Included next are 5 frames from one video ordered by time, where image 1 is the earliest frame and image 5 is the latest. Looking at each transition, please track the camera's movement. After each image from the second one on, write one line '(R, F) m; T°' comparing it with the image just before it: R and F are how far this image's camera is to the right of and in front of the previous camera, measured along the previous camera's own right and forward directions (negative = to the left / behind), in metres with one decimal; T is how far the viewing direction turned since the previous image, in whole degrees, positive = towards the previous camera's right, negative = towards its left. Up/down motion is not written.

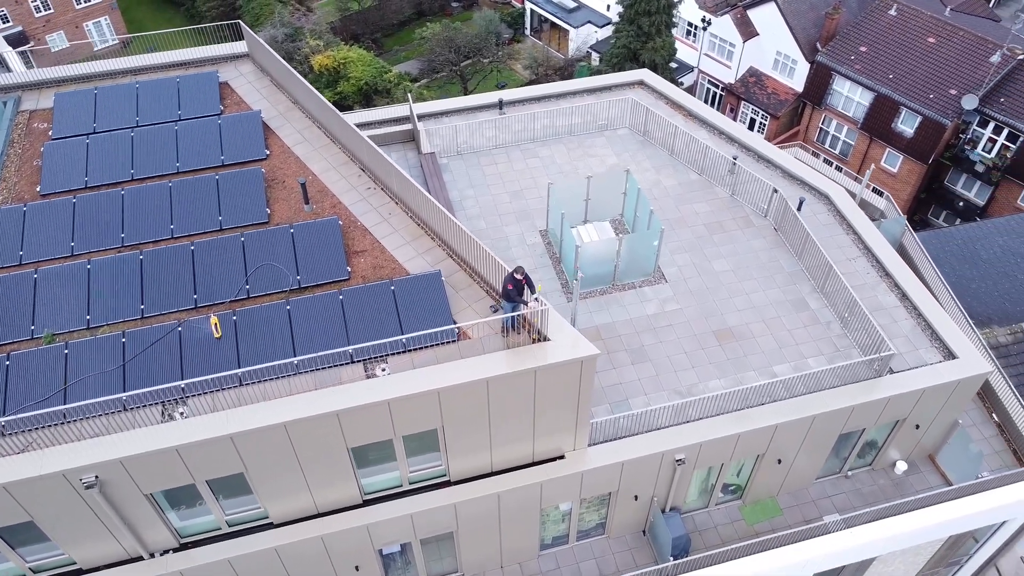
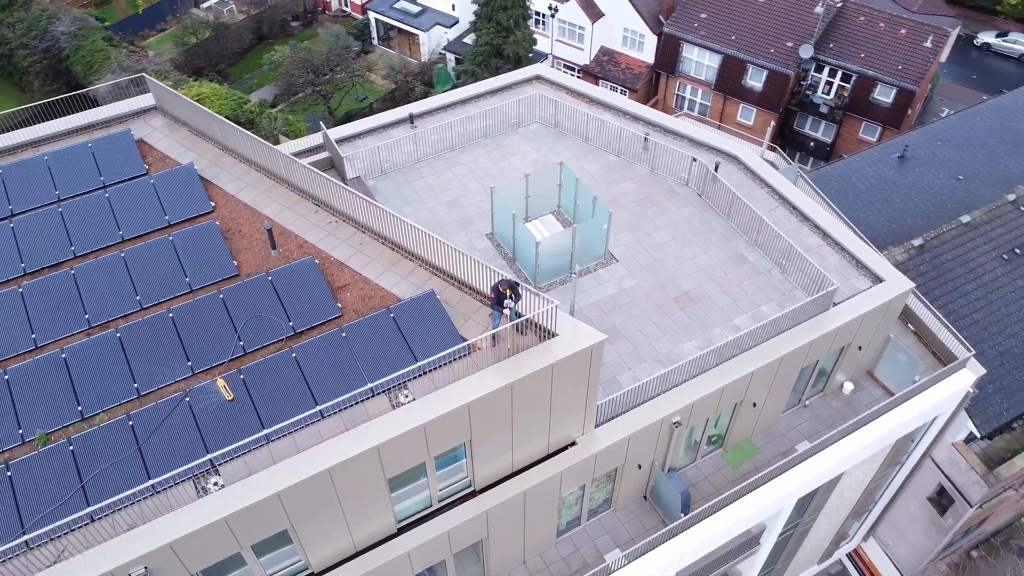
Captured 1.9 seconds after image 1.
(-2.2, -0.2) m; +10°
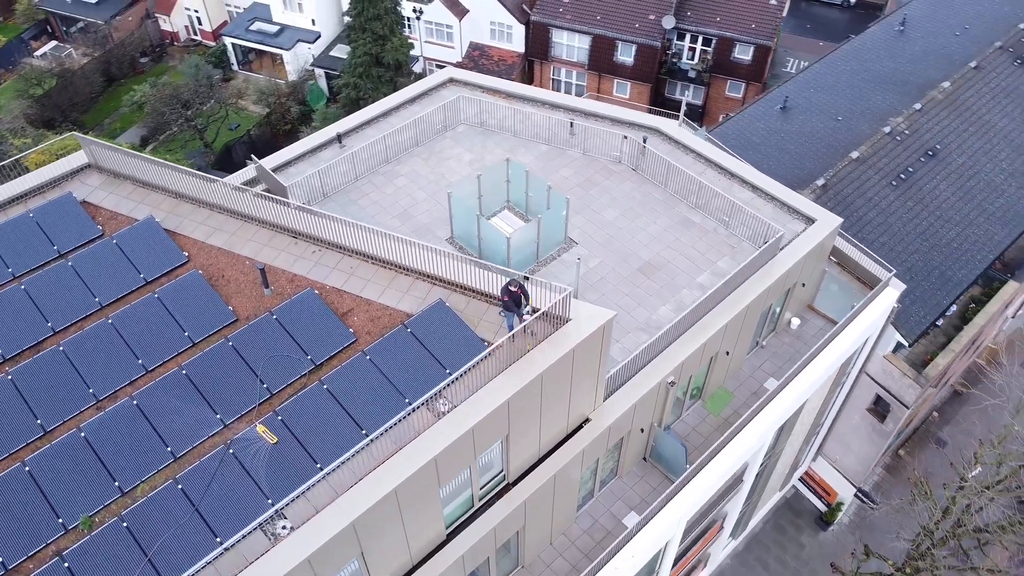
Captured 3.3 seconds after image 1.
(-2.3, -0.3) m; +9°
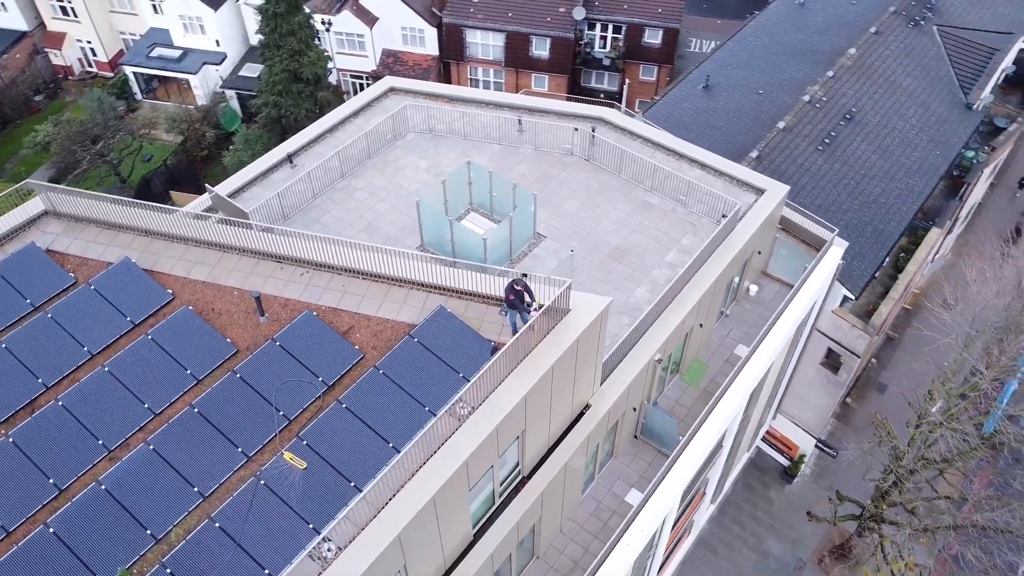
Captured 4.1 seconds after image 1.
(-1.4, -0.2) m; +6°
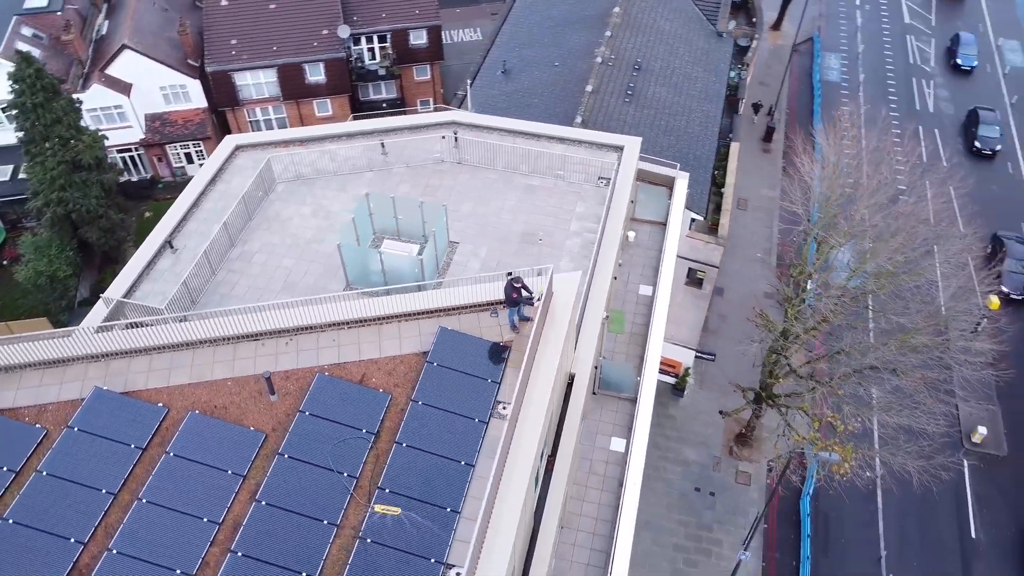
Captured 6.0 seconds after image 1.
(-3.9, -0.4) m; +16°
